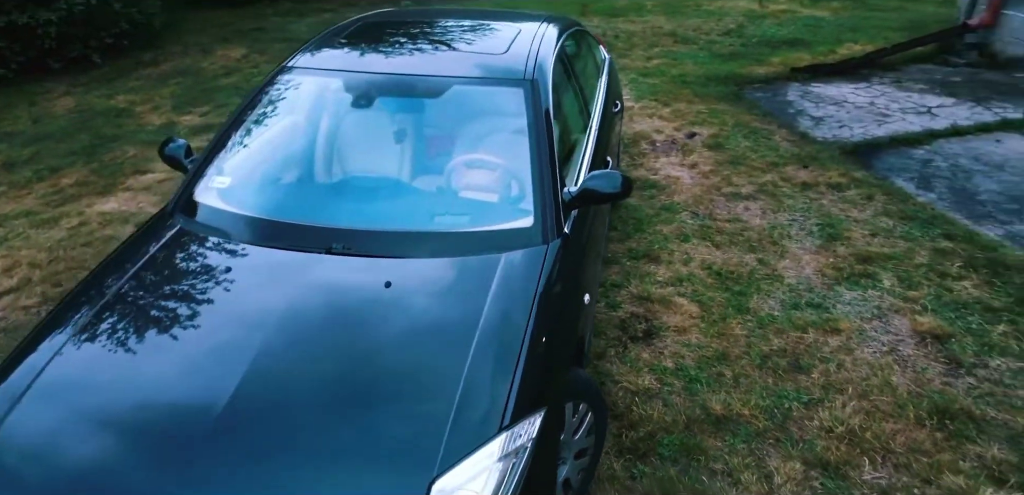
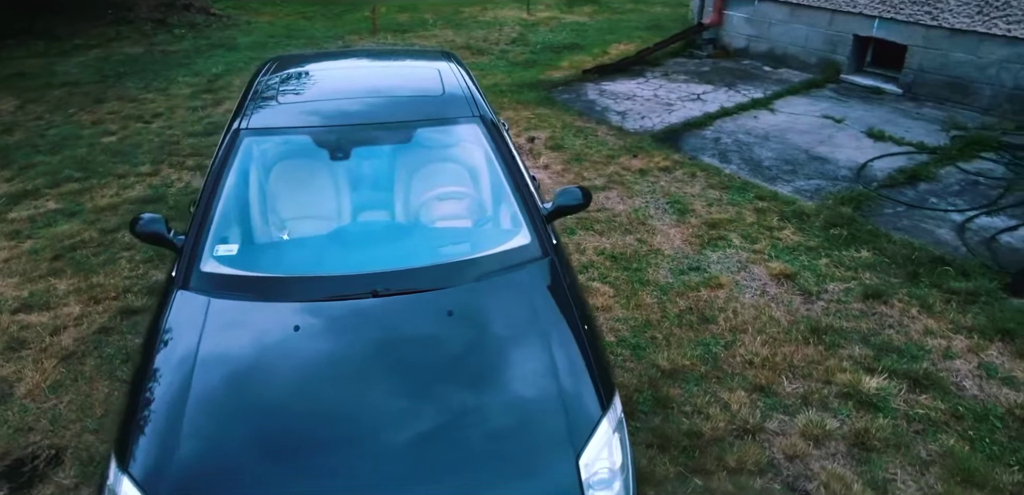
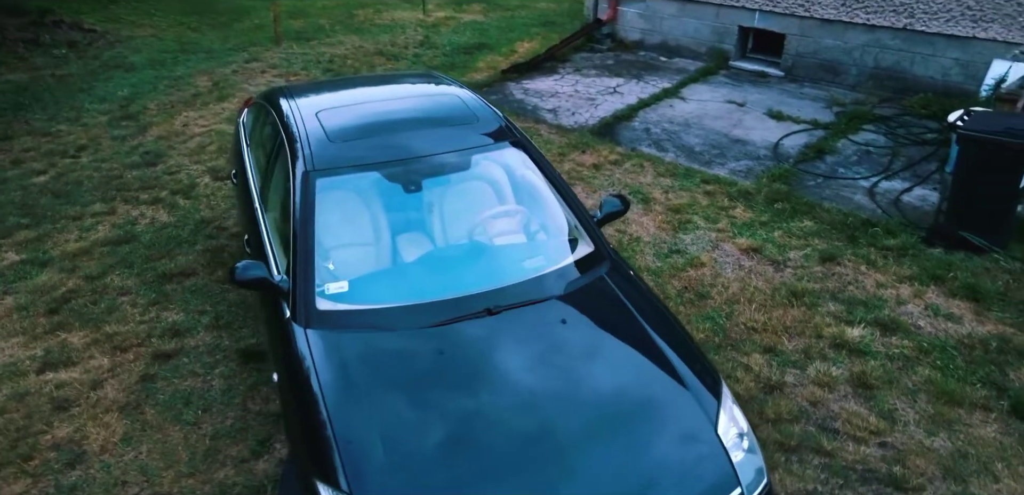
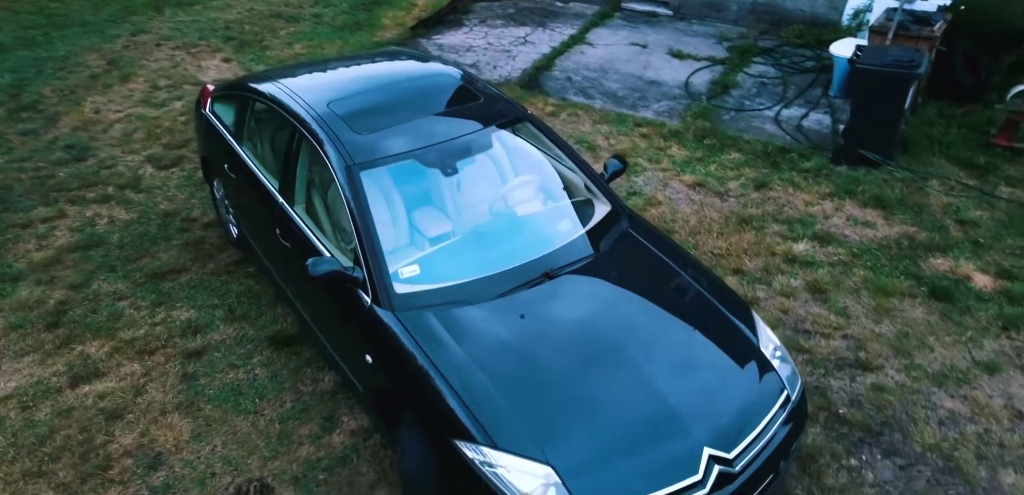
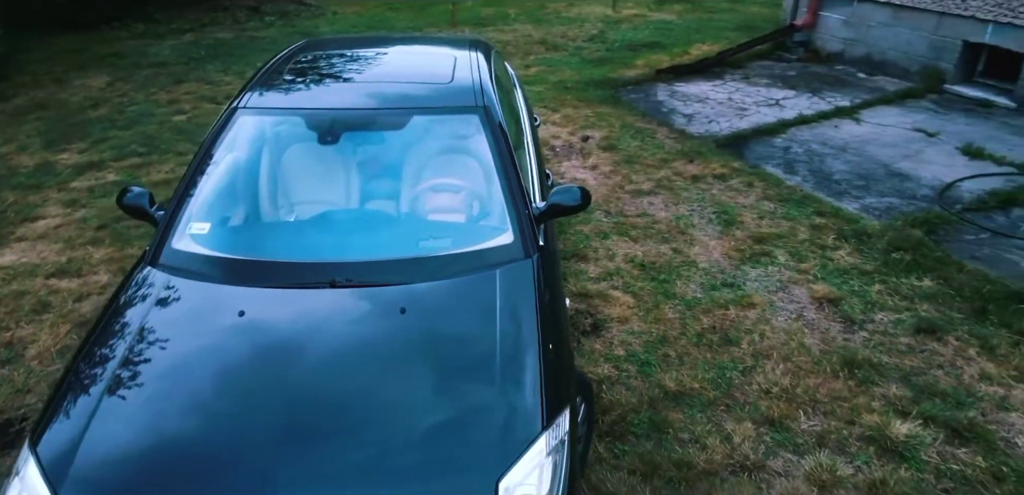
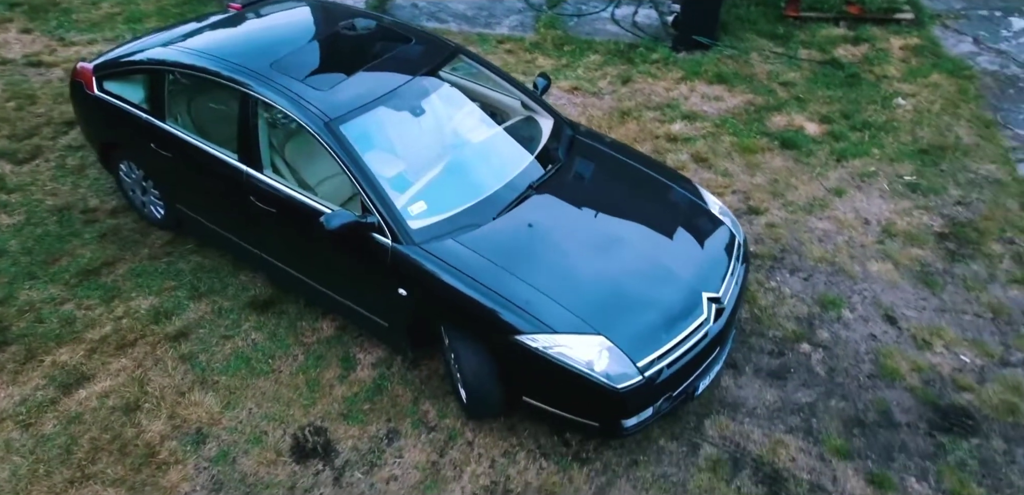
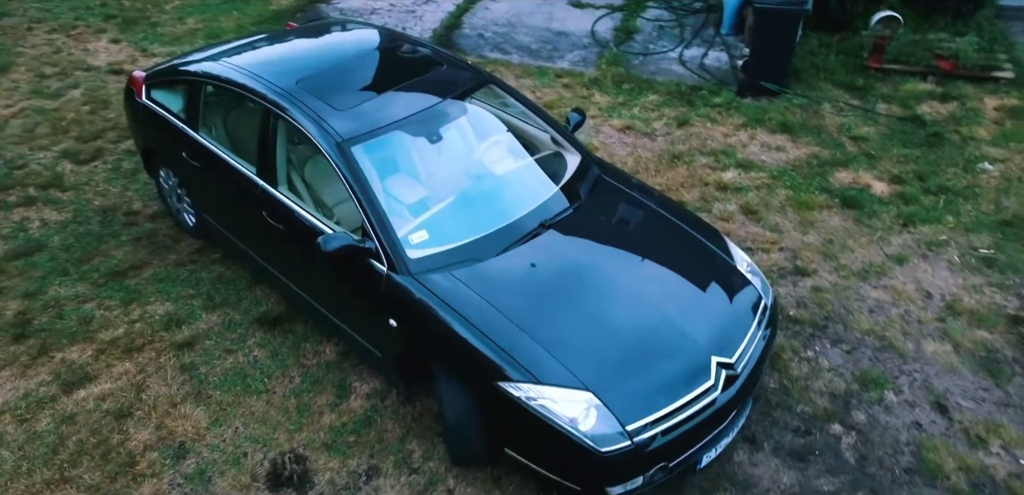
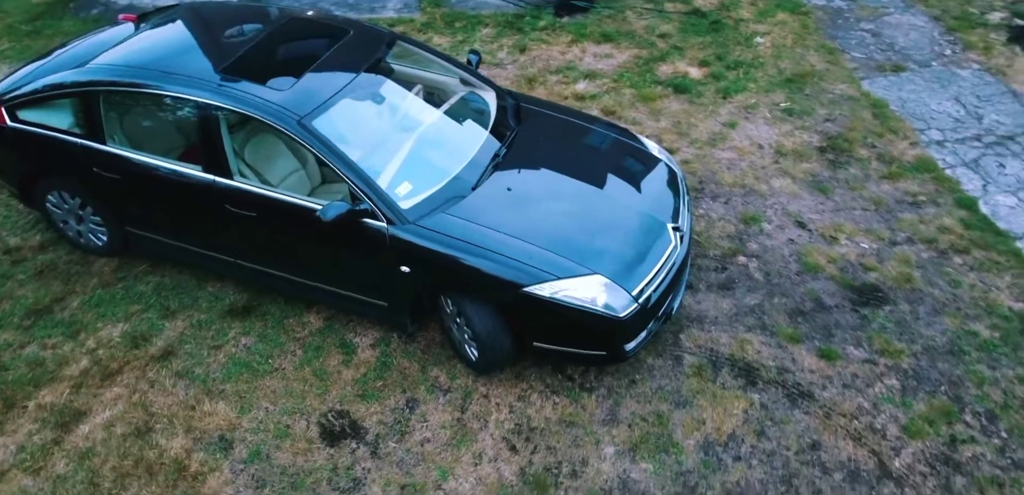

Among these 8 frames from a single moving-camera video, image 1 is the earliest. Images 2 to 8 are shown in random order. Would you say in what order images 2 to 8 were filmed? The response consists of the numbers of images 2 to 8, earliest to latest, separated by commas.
5, 2, 3, 4, 7, 6, 8
